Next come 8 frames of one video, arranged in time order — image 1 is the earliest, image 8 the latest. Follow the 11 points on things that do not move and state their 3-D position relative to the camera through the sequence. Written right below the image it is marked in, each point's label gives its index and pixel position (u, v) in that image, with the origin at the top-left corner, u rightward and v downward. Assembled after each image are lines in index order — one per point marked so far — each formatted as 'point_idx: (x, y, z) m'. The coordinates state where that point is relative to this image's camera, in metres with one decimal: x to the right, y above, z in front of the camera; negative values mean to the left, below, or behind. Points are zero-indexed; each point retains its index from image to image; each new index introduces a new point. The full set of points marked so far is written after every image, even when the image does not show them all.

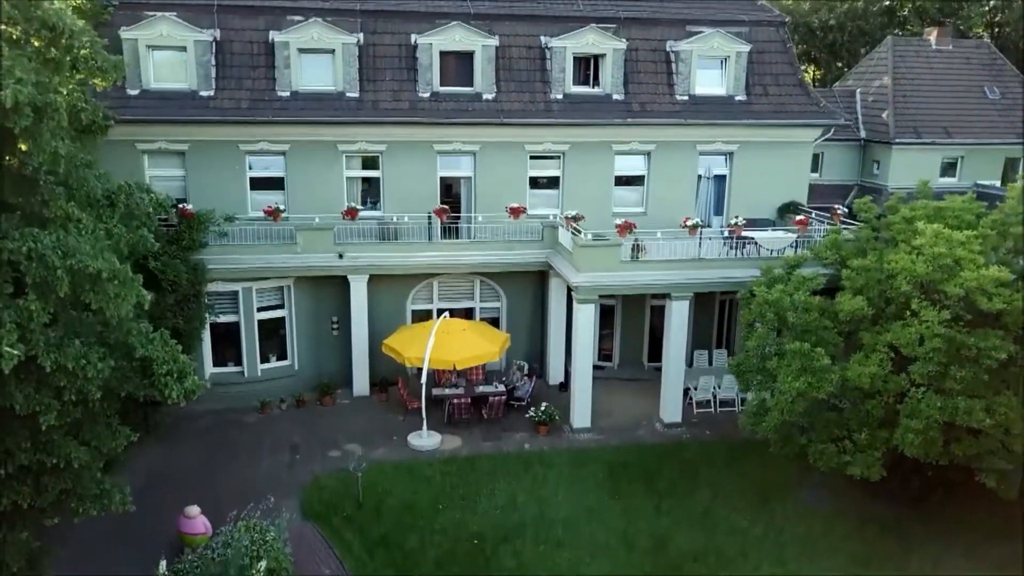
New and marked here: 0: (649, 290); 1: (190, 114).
0: (+2.6, -0.1, +15.5) m
1: (-6.1, +3.3, +15.6) m
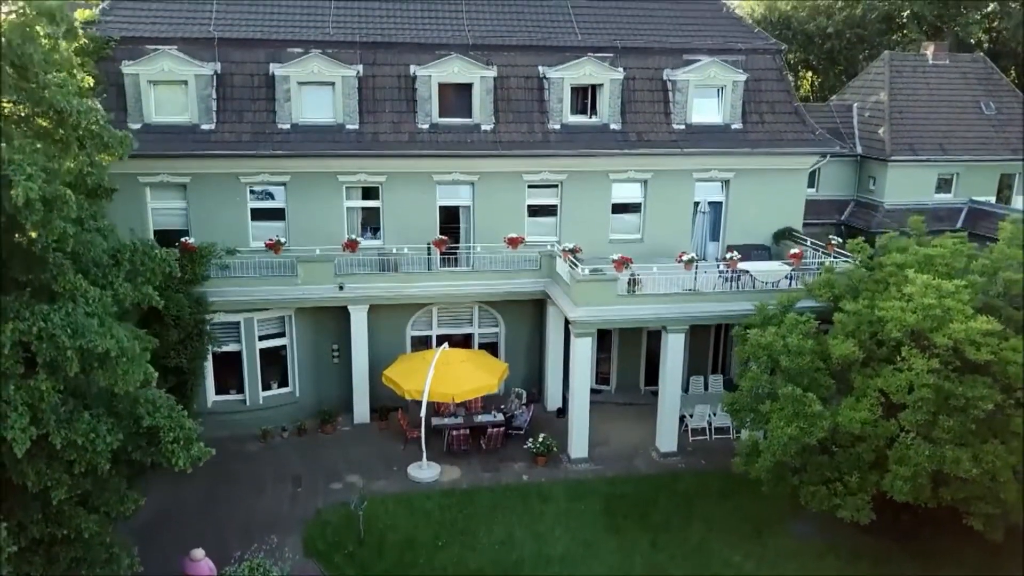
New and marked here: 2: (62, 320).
0: (+2.6, -0.7, +15.8) m
1: (-6.1, +2.7, +15.8) m
2: (-4.2, -0.3, +7.7) m
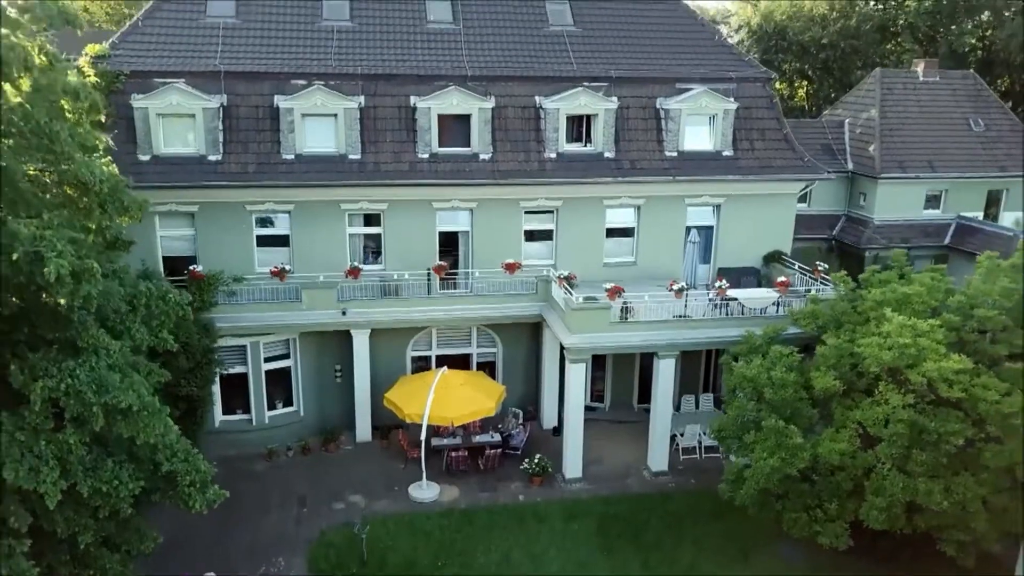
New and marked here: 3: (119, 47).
0: (+2.5, -1.2, +16.3) m
1: (-6.2, +2.2, +16.3) m
2: (-4.3, -0.9, +8.3) m
3: (-8.0, +5.0, +16.9) m
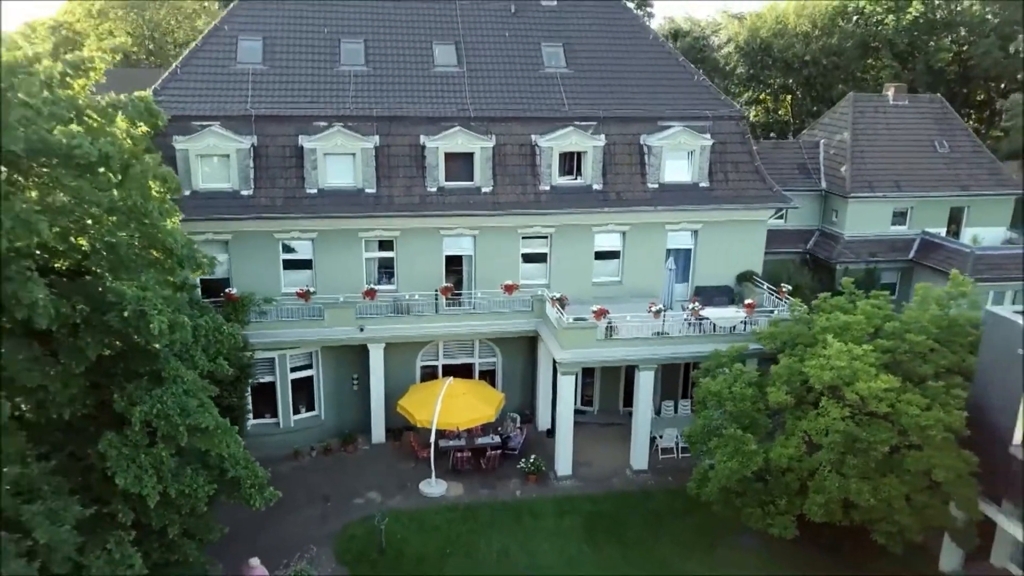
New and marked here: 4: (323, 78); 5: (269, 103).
0: (+2.5, -1.7, +18.5) m
1: (-6.2, +1.7, +18.5) m
2: (-4.3, -1.5, +10.5) m
3: (-8.1, +4.5, +19.0) m
4: (-4.6, +5.1, +20.0) m
5: (-5.7, +4.3, +19.3) m
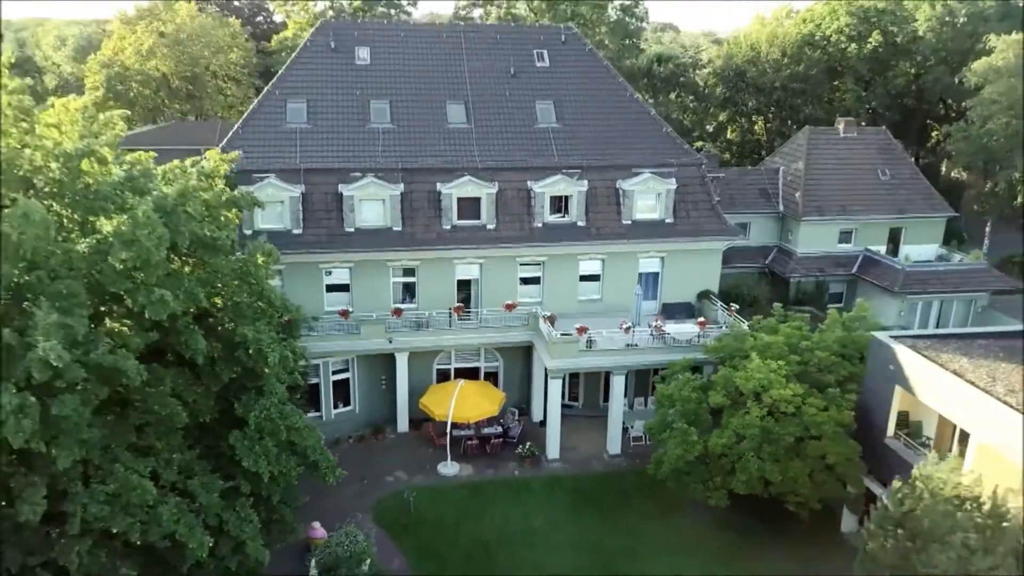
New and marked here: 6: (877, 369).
0: (+2.4, -2.3, +23.1) m
1: (-6.3, +1.1, +23.0) m
2: (-4.3, -2.2, +15.0) m
3: (-8.1, +3.9, +23.4) m
4: (-4.6, +4.5, +24.4) m
5: (-5.7, +3.8, +23.8) m
6: (+8.5, -1.9, +19.2) m
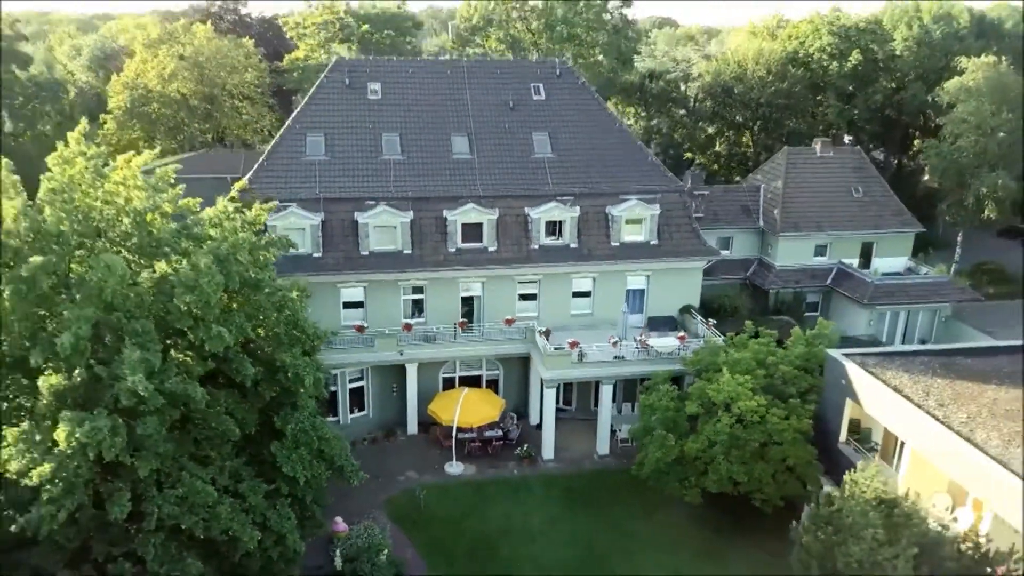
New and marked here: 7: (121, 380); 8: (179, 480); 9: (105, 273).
0: (+2.4, -2.8, +25.7) m
1: (-6.3, +0.5, +25.5) m
2: (-4.3, -2.9, +17.6) m
3: (-8.1, +3.4, +25.9) m
4: (-4.6, +4.0, +26.9) m
5: (-5.7, +3.2, +26.3) m
6: (+8.5, -2.5, +21.7) m
7: (-6.5, -1.5, +13.8) m
8: (-6.1, -3.5, +15.0) m
9: (-7.0, +0.3, +14.1) m
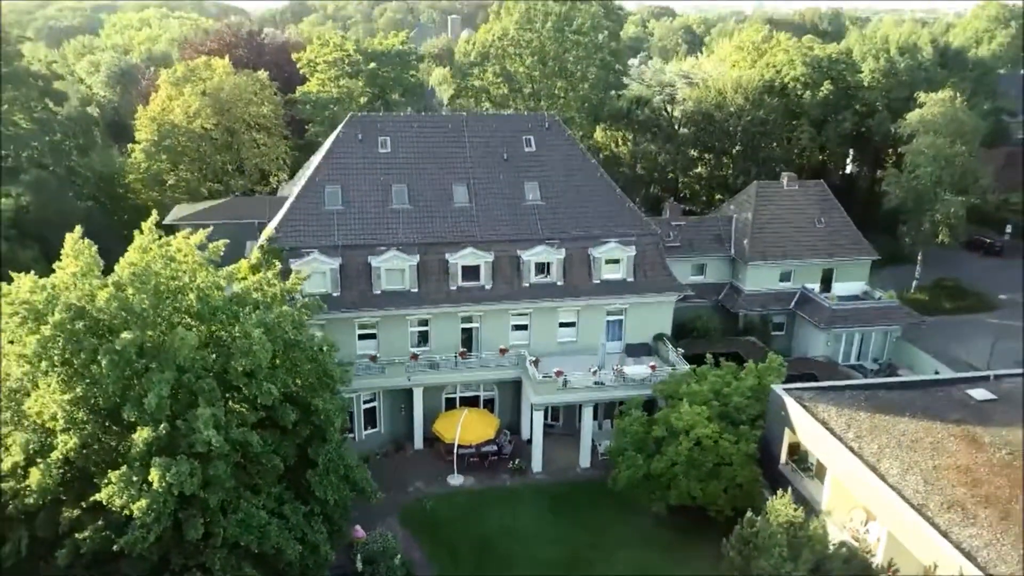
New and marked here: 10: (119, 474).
0: (+2.2, -4.1, +29.6) m
1: (-6.5, -0.7, +29.3) m
2: (-4.6, -4.4, +21.5) m
3: (-8.4, +2.1, +29.7) m
4: (-4.9, +2.7, +30.7) m
5: (-6.0, +1.9, +30.0) m
6: (+8.2, -3.9, +25.6) m
7: (-6.8, -3.1, +17.6) m
8: (-6.3, -5.0, +18.9) m
9: (-7.2, -1.3, +17.9) m
10: (-8.3, -3.9, +17.4) m
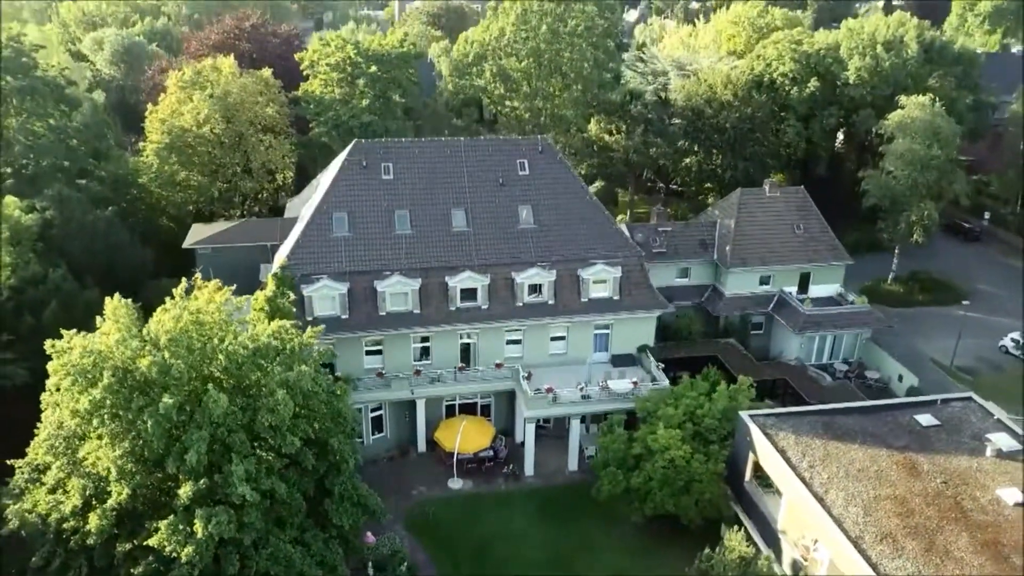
0: (+1.9, -5.0, +32.5) m
1: (-6.7, -1.7, +32.0) m
2: (-4.8, -5.9, +24.5) m
3: (-8.6, +1.2, +32.1) m
4: (-5.1, +1.9, +33.1) m
5: (-6.2, +1.1, +32.5) m
6: (+8.0, -5.1, +28.6) m
7: (-7.0, -4.9, +20.5) m
8: (-6.5, -6.8, +21.9) m
9: (-7.5, -3.1, +20.7) m
10: (-8.6, -5.8, +20.4) m
